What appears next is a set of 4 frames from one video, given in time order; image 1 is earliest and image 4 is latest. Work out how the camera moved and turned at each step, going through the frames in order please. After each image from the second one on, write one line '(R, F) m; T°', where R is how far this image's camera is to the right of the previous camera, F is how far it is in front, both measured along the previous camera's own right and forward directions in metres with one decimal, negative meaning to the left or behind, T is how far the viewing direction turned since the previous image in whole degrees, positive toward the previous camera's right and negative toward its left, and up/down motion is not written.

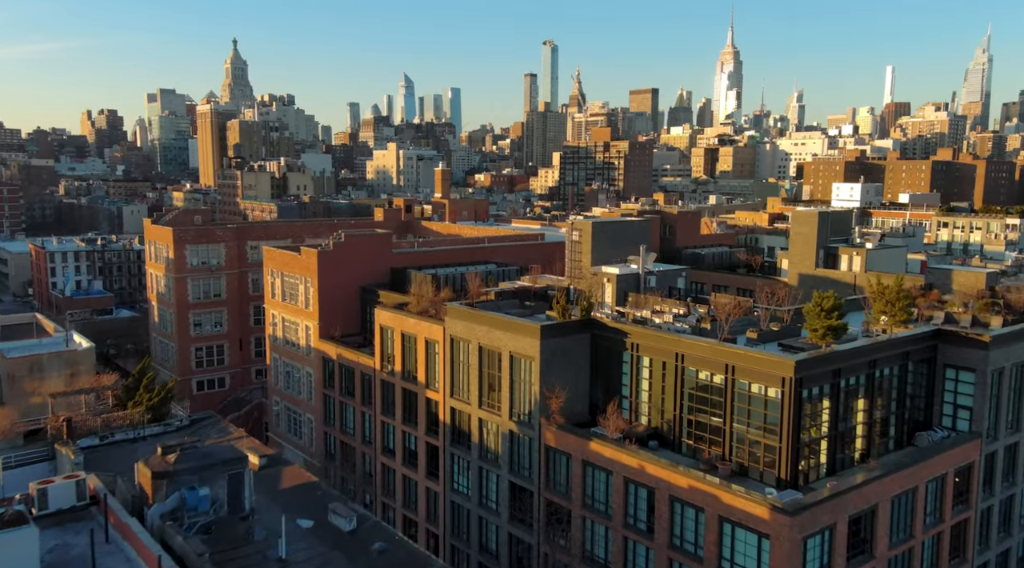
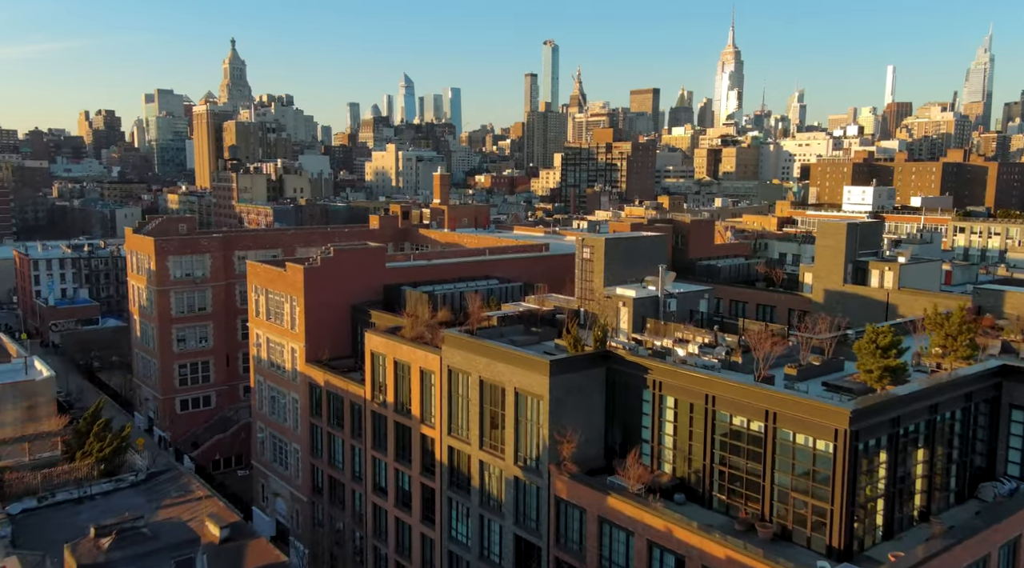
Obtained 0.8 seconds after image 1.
(-0.2, +3.8) m; 0°
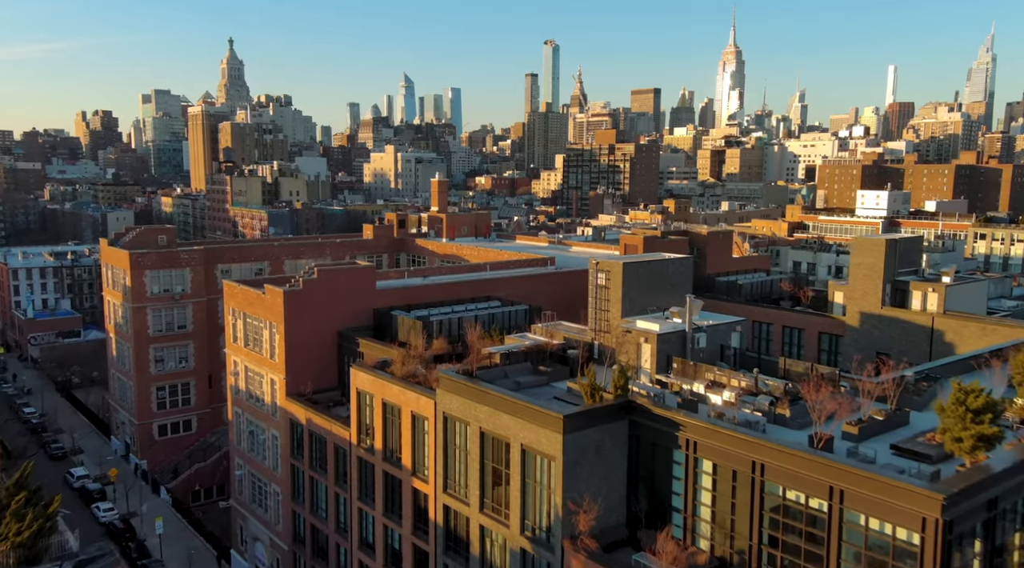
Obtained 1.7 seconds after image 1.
(-0.2, +4.4) m; 0°
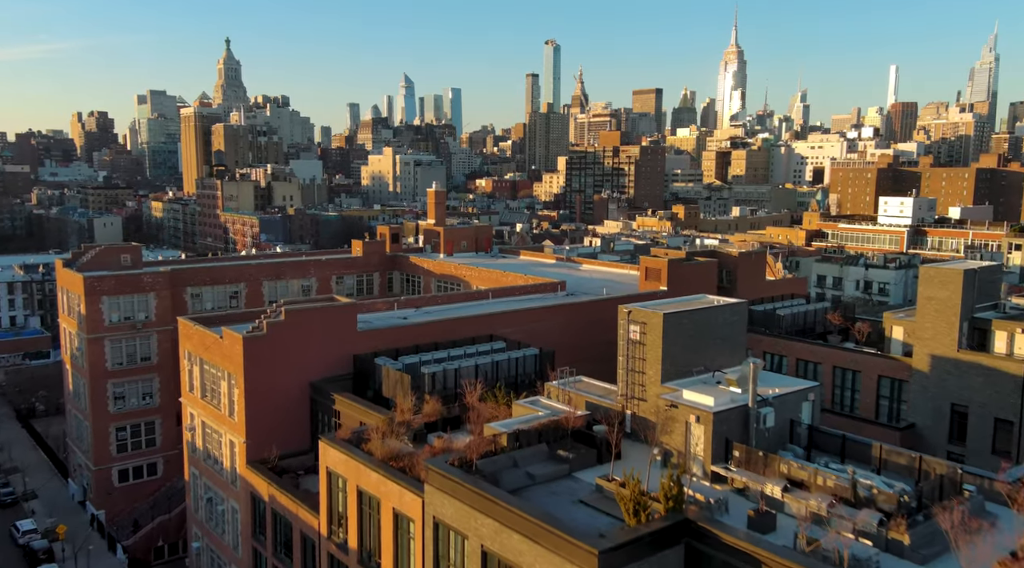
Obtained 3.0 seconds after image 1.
(-0.3, +6.6) m; 0°
